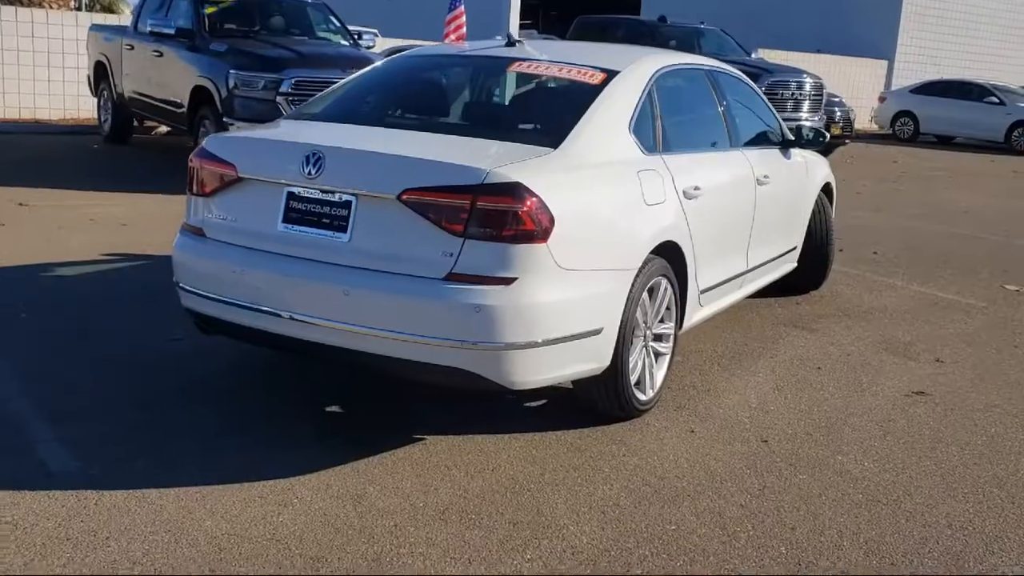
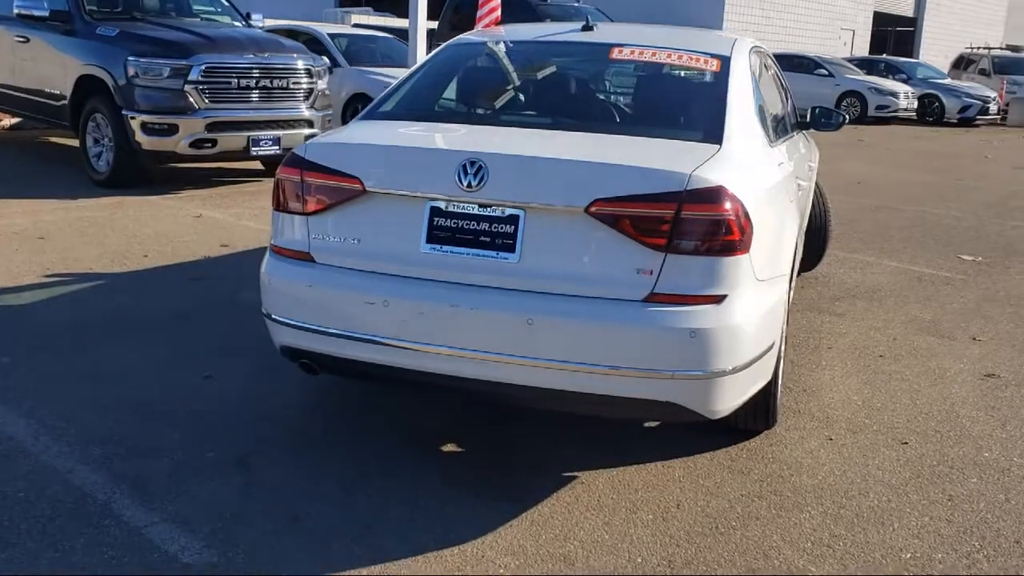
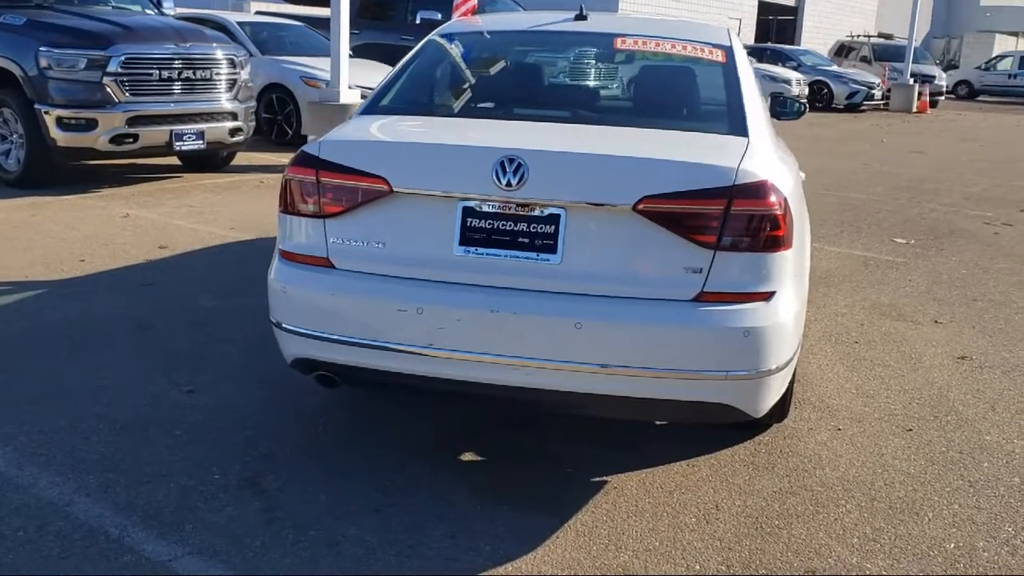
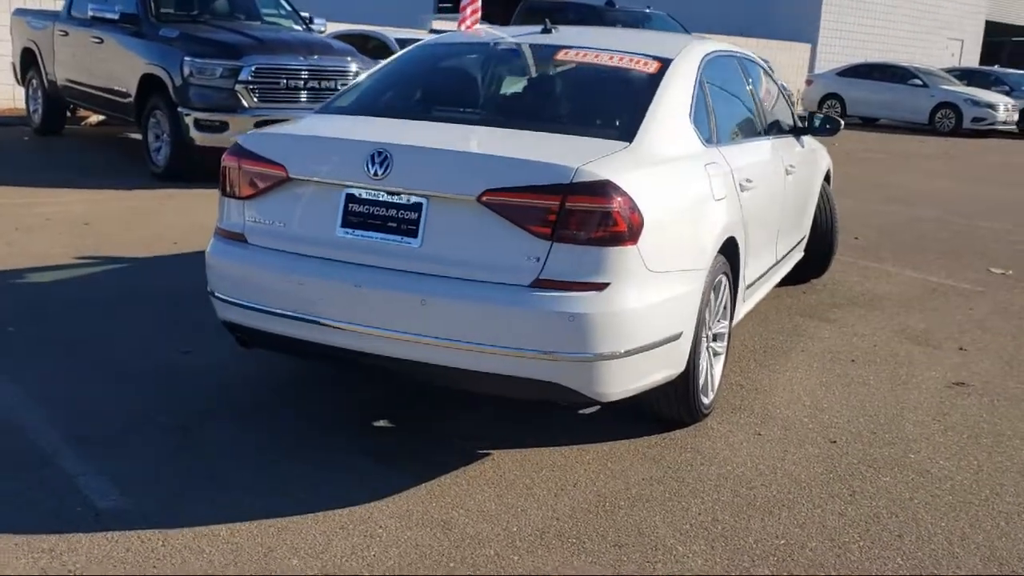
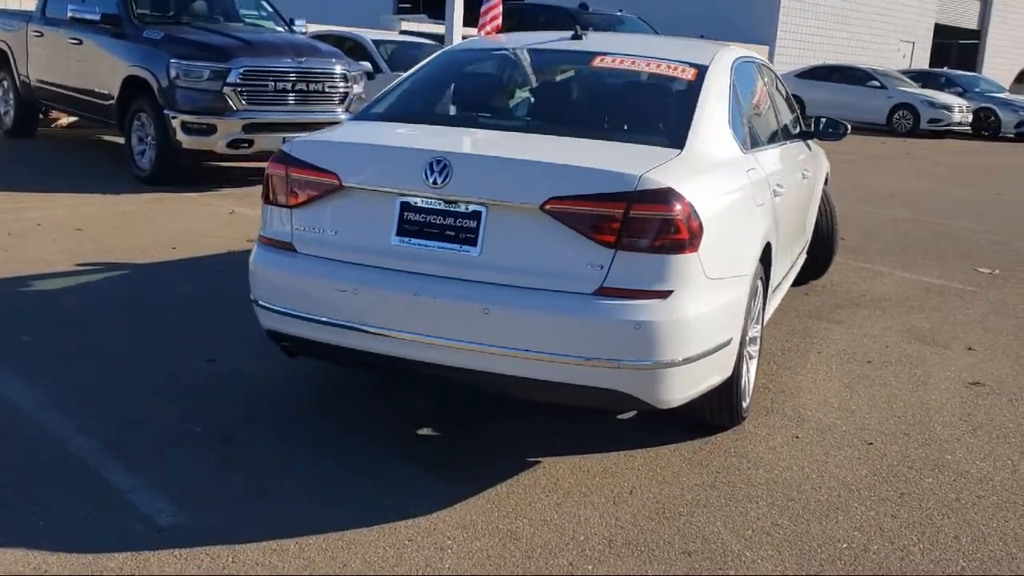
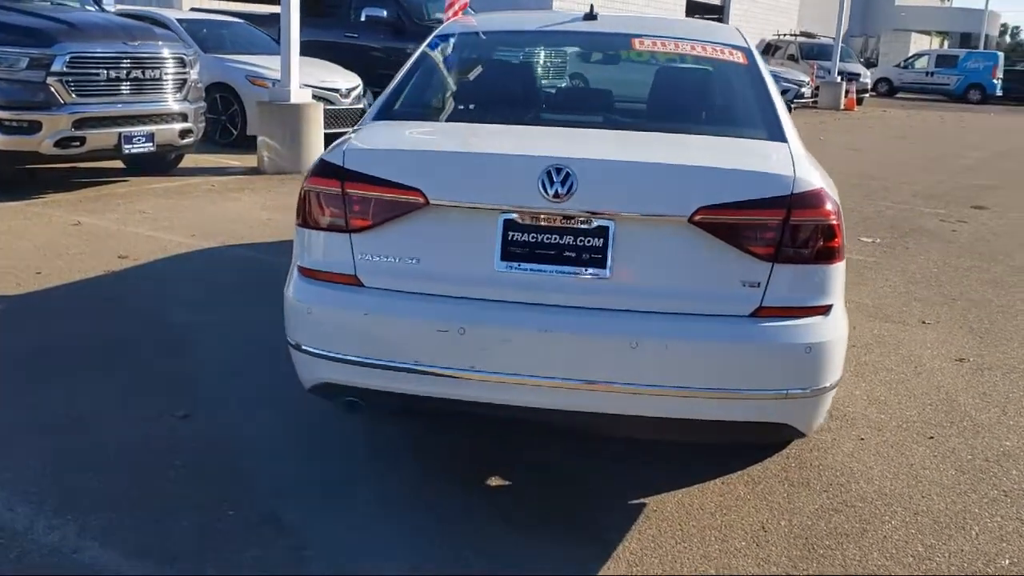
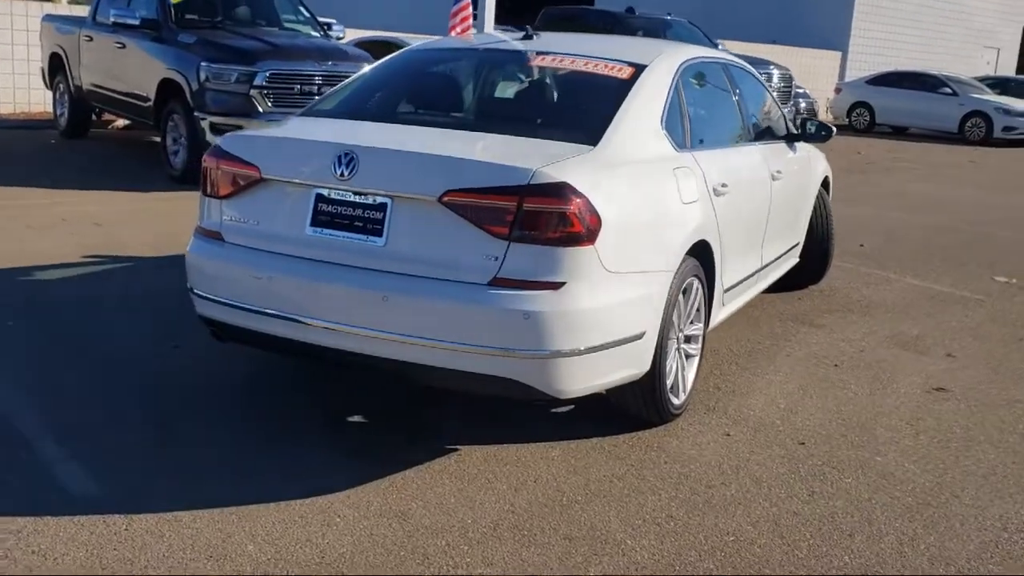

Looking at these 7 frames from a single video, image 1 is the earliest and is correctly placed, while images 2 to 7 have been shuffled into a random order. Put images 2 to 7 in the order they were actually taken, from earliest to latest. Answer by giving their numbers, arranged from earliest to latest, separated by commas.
7, 4, 5, 2, 3, 6
